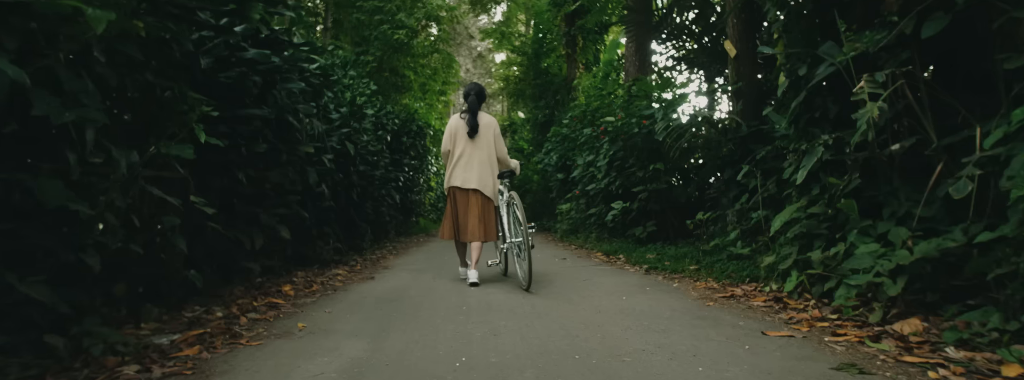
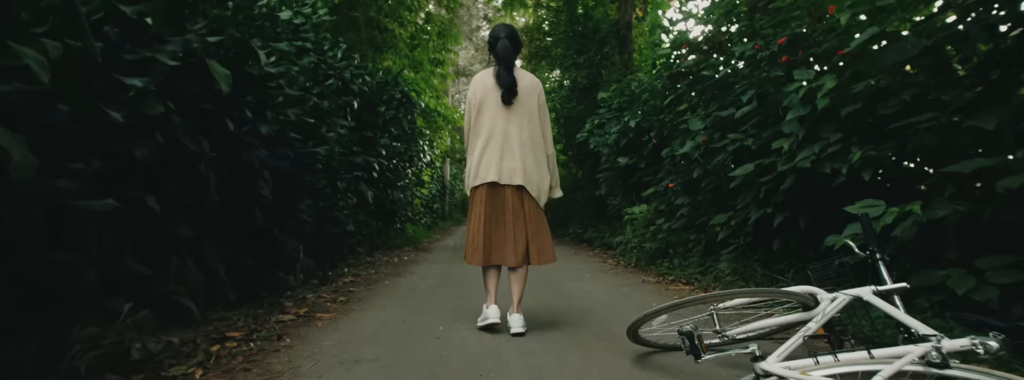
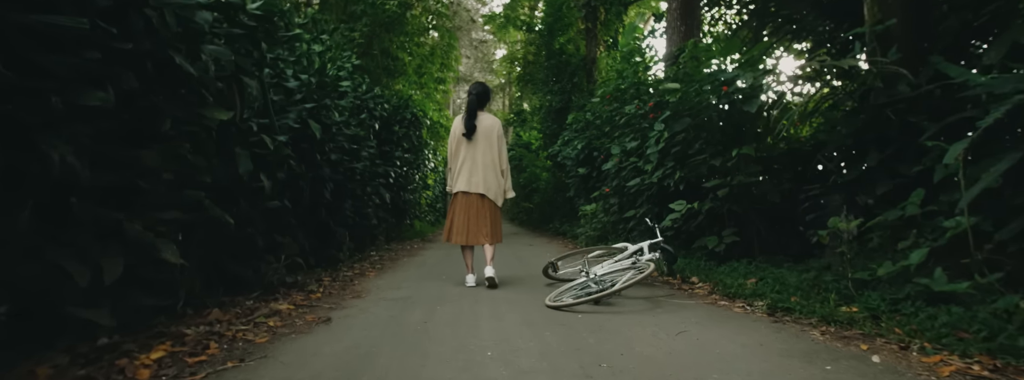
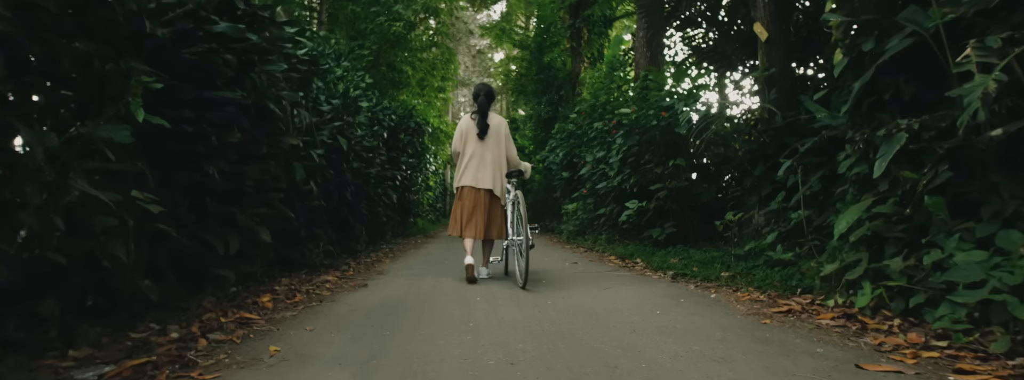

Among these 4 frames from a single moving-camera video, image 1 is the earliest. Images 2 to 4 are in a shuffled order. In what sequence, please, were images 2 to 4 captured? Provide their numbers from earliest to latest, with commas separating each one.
4, 3, 2
